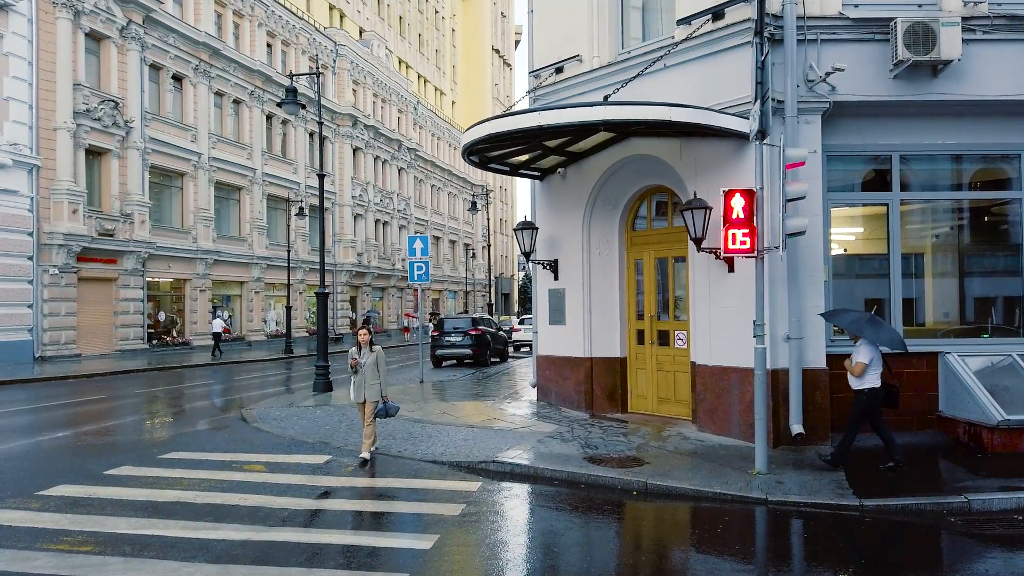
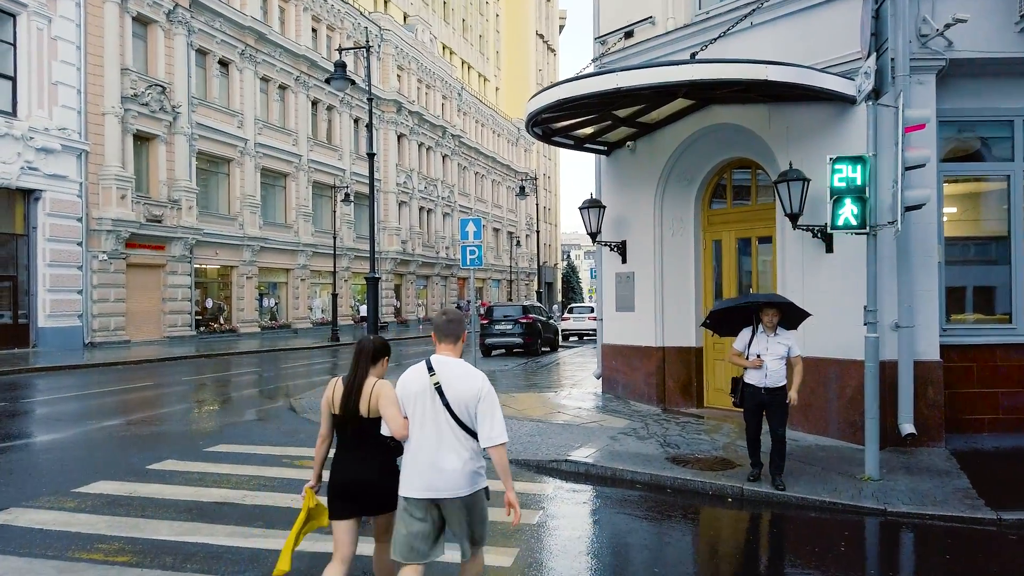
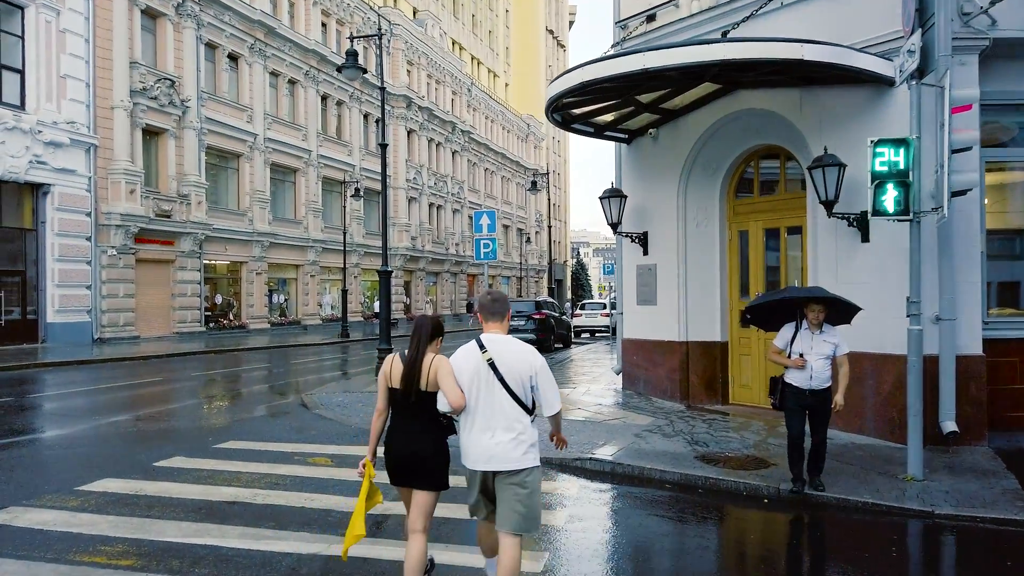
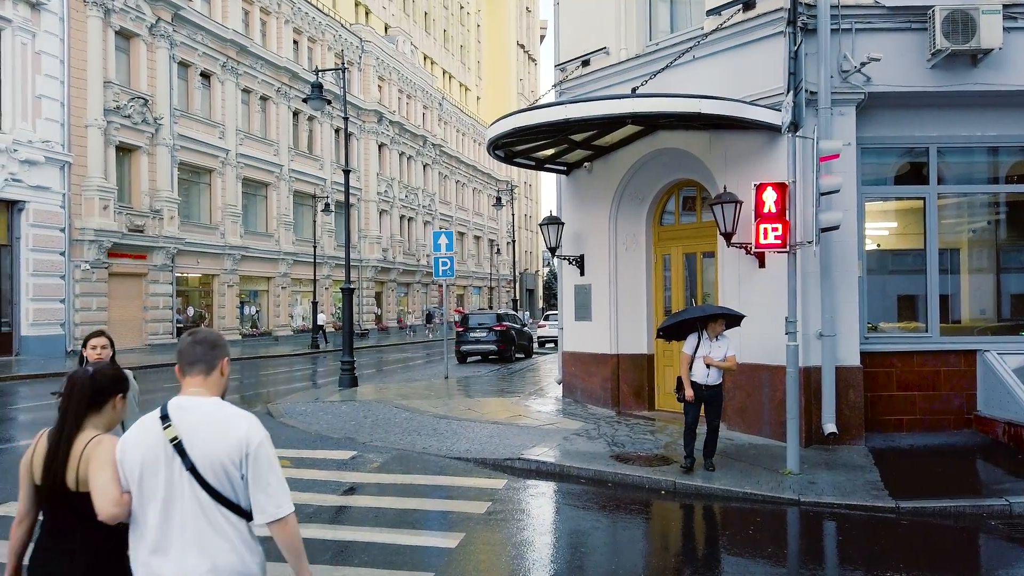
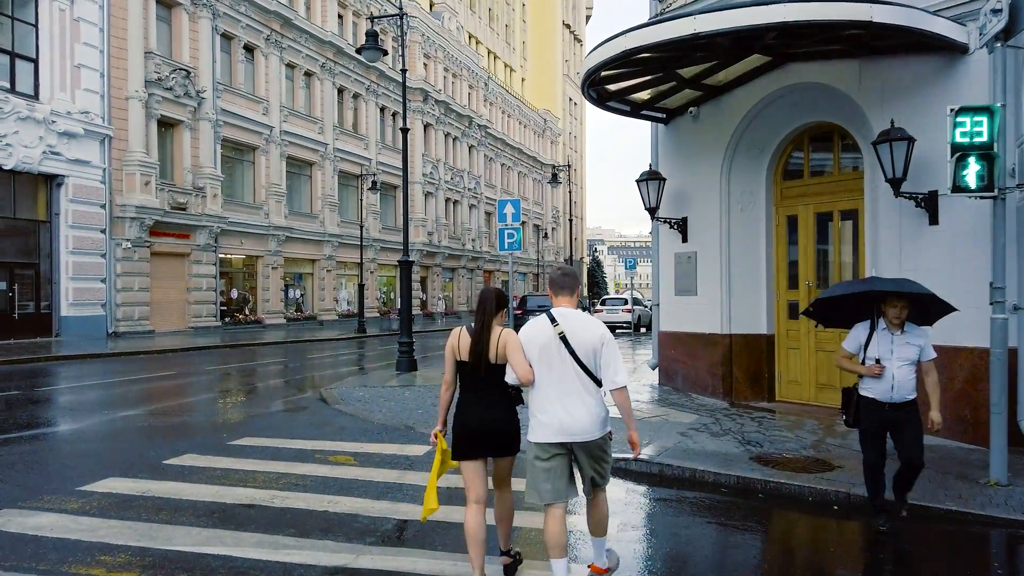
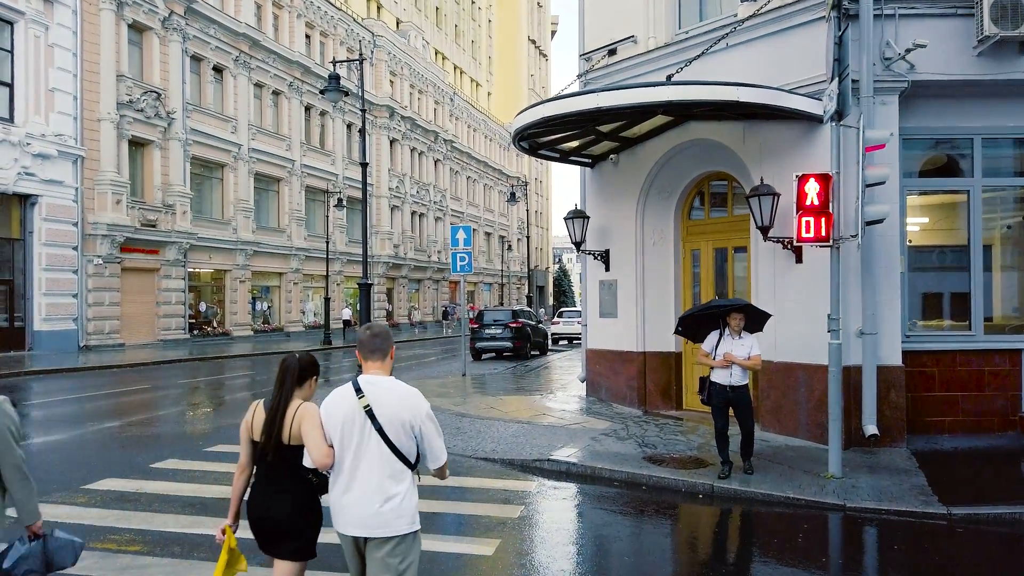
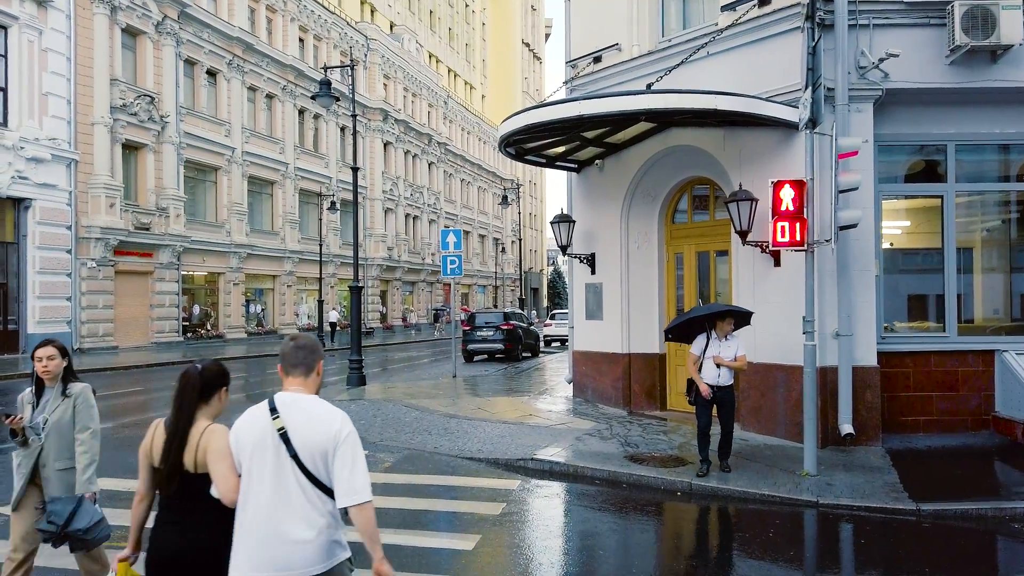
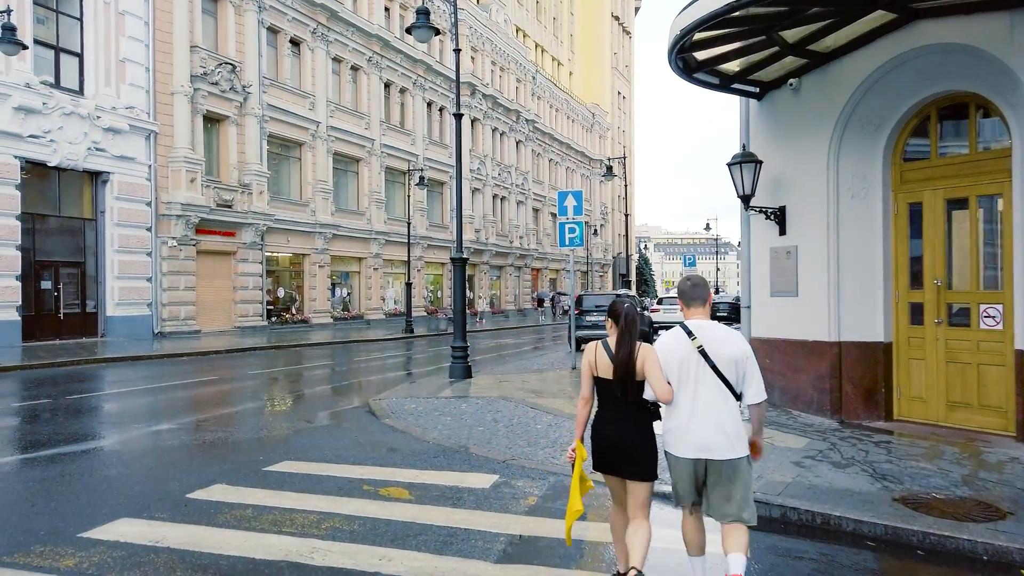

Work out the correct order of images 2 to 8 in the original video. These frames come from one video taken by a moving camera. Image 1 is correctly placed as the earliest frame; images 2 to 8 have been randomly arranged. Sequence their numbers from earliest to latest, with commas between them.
4, 7, 6, 2, 3, 5, 8
